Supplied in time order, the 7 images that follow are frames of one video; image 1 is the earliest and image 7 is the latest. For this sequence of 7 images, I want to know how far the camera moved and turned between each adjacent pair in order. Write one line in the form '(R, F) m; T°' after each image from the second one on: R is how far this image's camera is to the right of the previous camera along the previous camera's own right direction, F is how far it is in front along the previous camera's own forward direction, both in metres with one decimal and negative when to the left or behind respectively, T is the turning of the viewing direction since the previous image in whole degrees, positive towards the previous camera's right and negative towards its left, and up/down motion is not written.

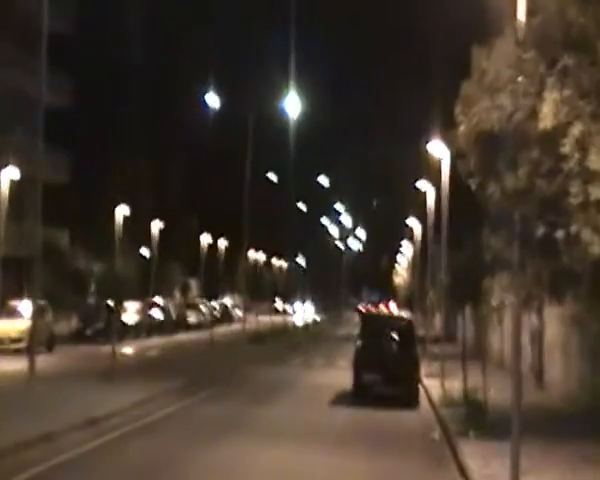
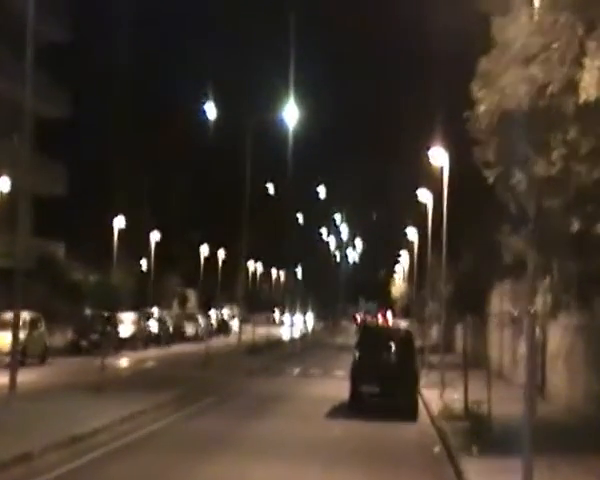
(0.0, +1.0) m; 0°
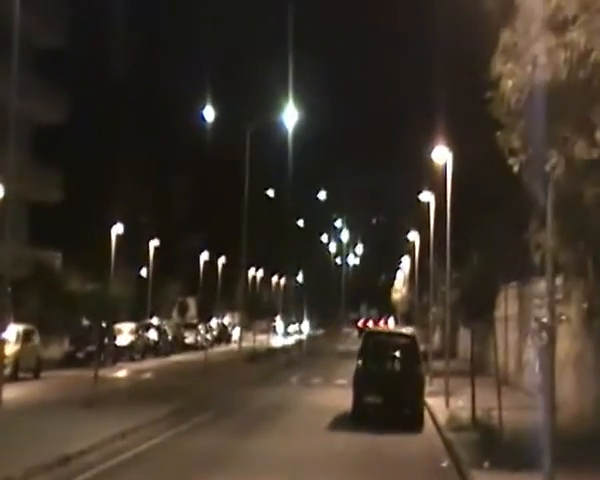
(0.0, +1.0) m; 0°
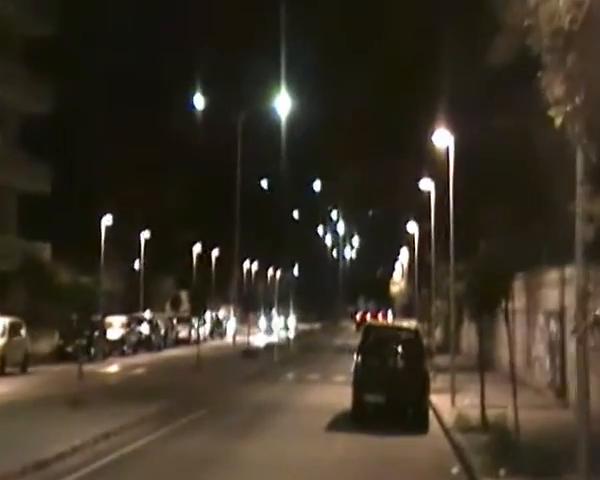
(0.0, +2.0) m; 0°
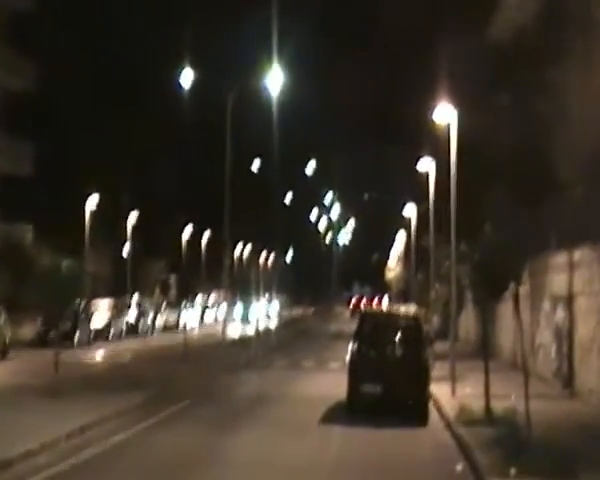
(0.0, +2.1) m; 0°
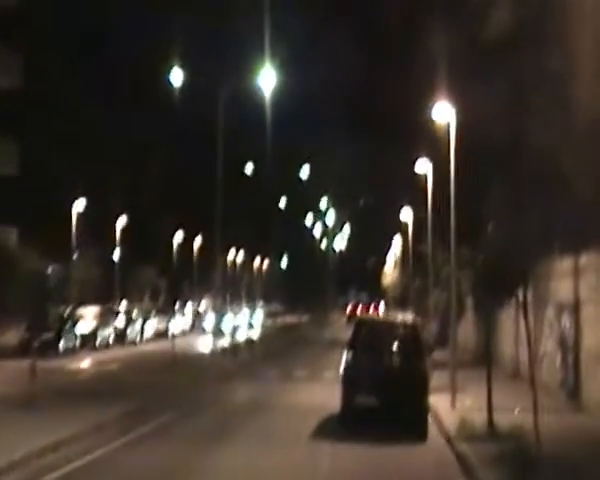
(+0.1, +1.8) m; 0°
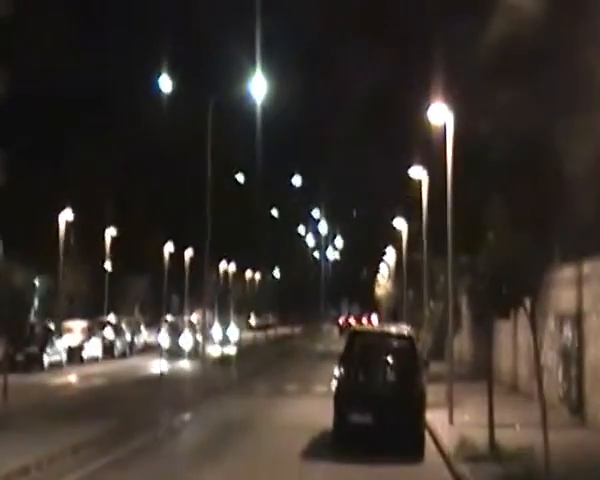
(+0.1, +1.3) m; 0°
